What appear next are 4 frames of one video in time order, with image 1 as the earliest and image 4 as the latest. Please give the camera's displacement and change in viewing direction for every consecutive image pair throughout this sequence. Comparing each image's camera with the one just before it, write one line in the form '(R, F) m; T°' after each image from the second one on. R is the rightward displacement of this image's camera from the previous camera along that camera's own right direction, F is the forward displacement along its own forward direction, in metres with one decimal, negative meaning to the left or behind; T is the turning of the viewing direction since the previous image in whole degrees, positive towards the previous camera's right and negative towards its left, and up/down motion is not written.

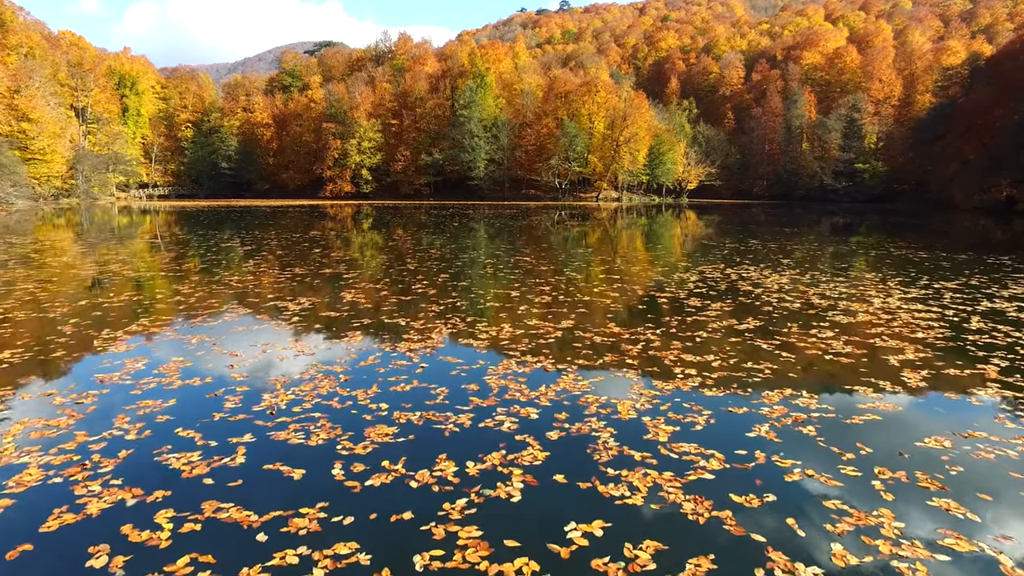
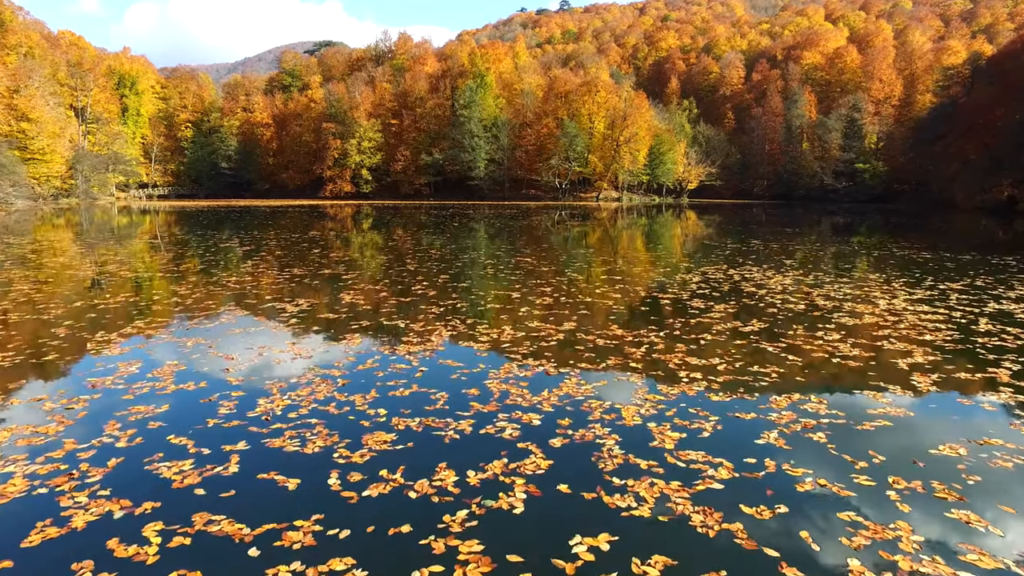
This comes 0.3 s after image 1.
(0.0, +0.2) m; 0°
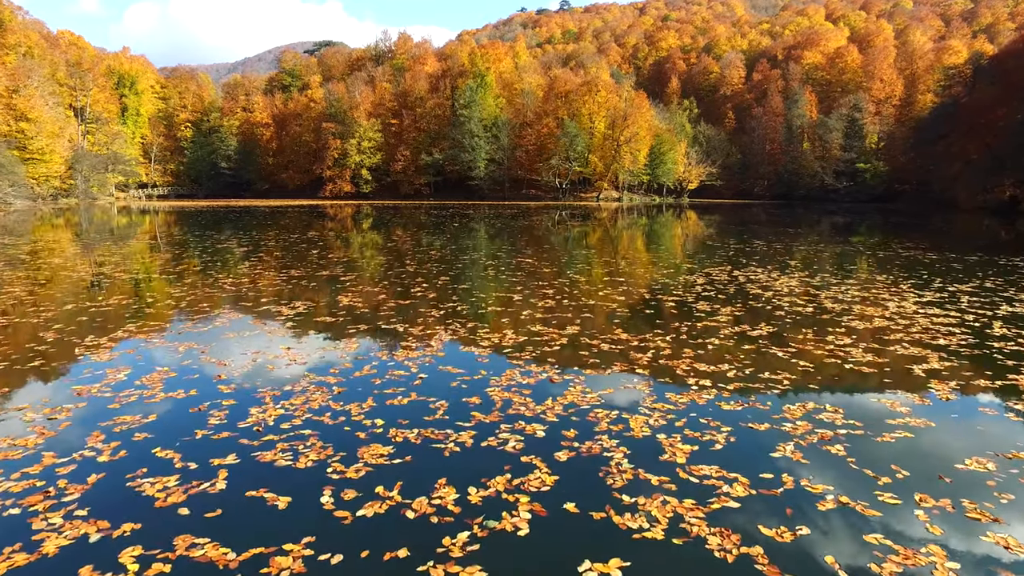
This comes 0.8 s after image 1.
(0.0, +0.3) m; 0°
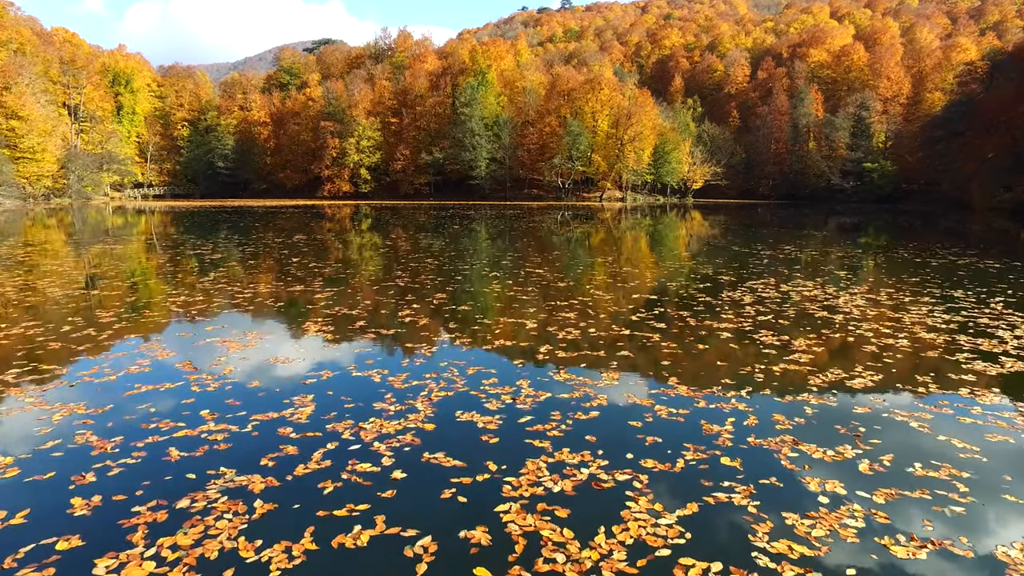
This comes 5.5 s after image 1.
(-0.2, +3.1) m; 0°
